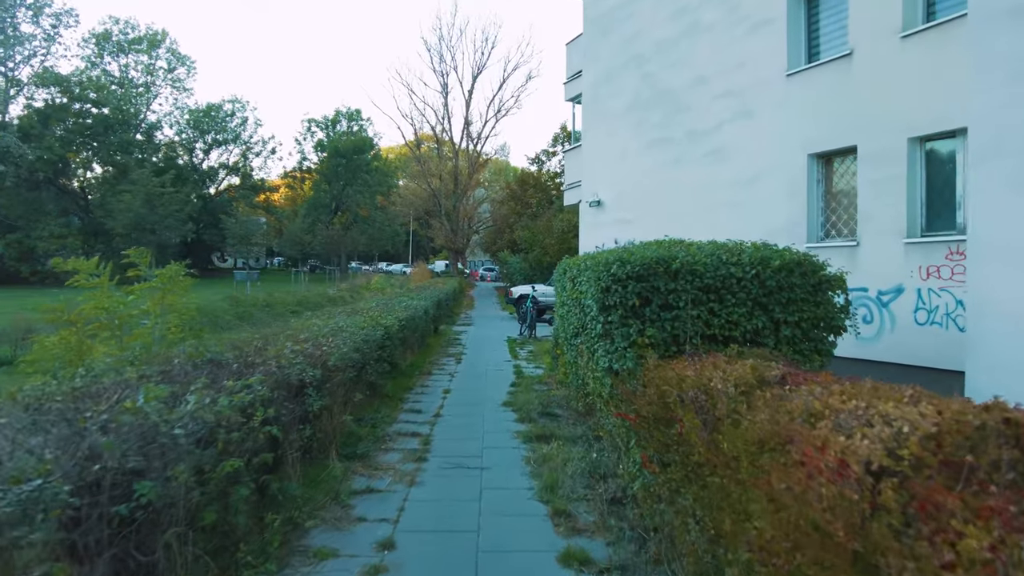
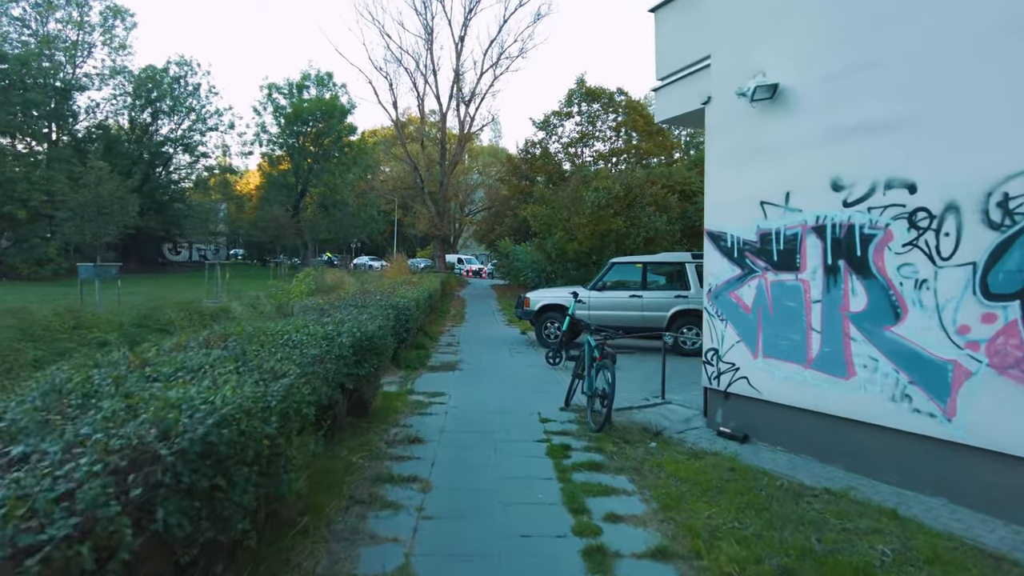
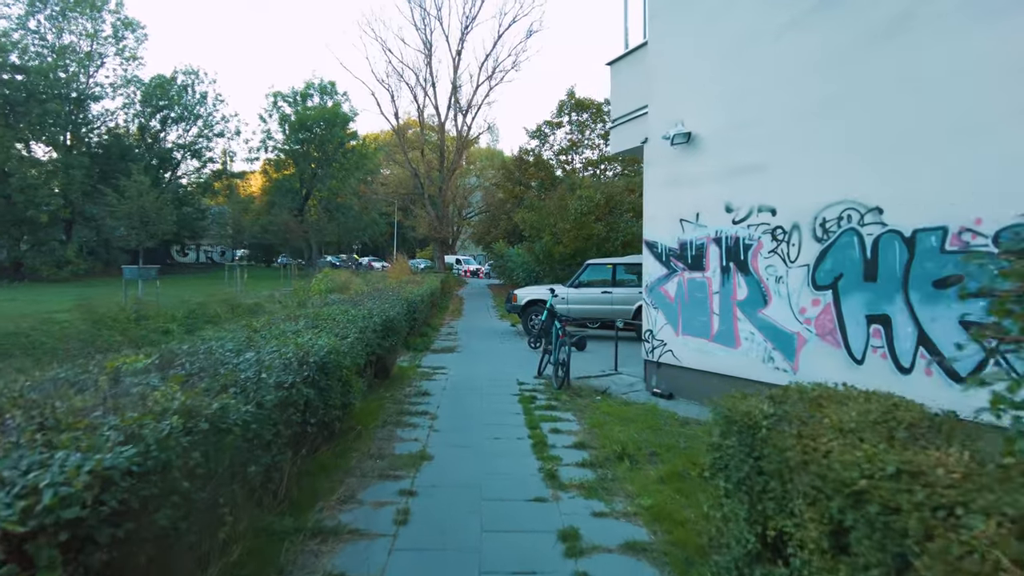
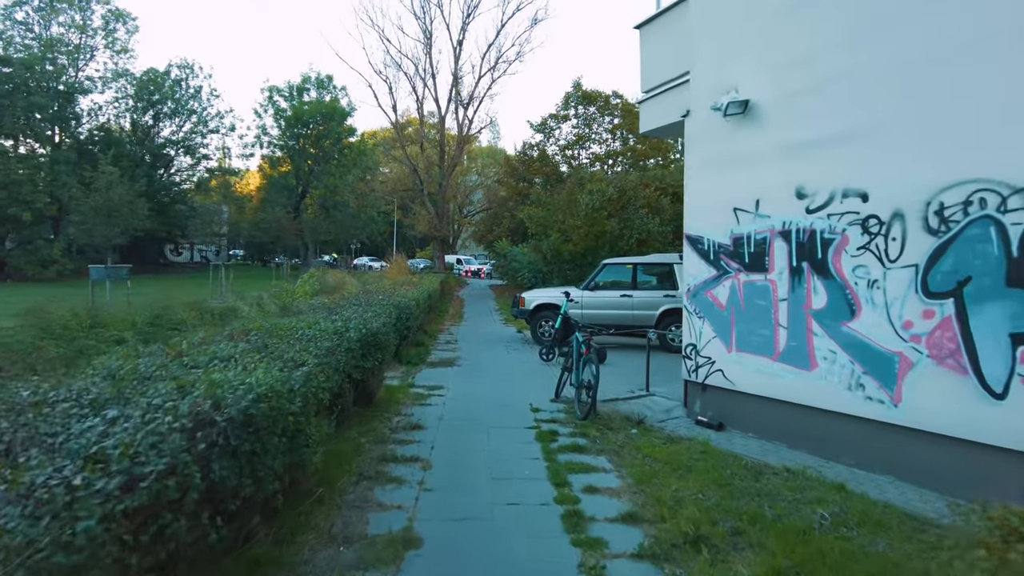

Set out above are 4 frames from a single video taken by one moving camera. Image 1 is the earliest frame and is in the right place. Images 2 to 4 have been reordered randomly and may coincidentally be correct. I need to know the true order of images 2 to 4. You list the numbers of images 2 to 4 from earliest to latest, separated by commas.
3, 4, 2
